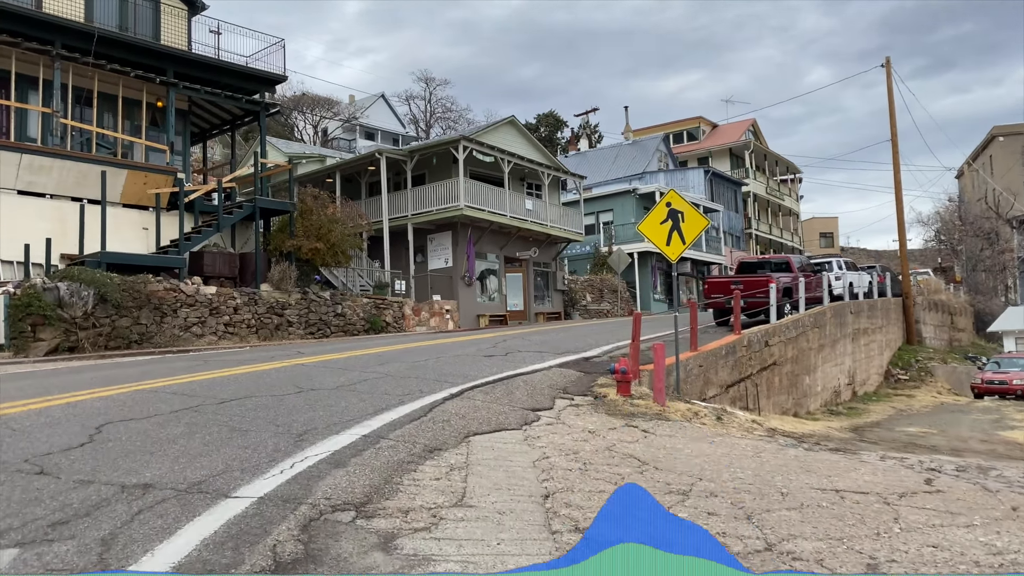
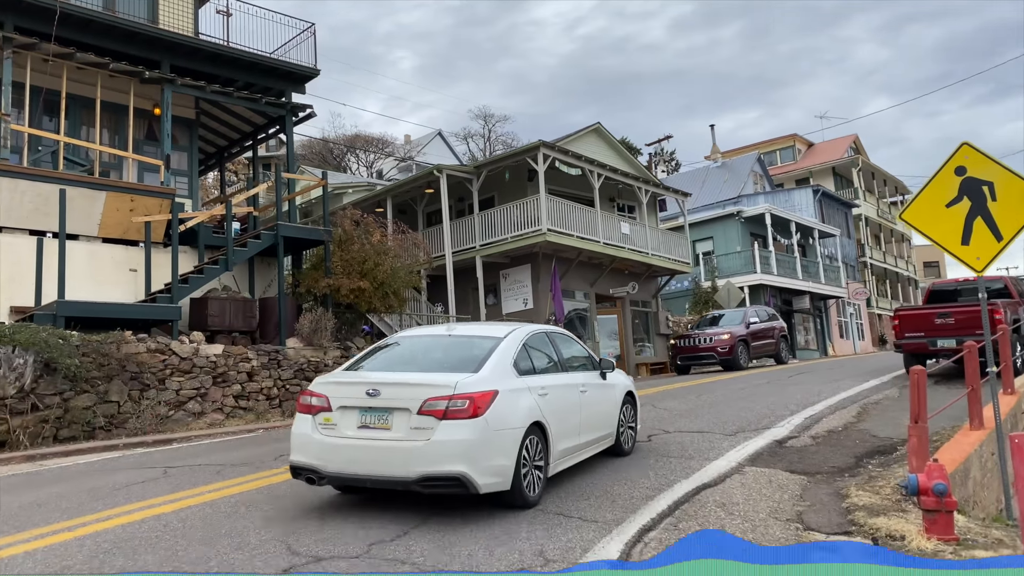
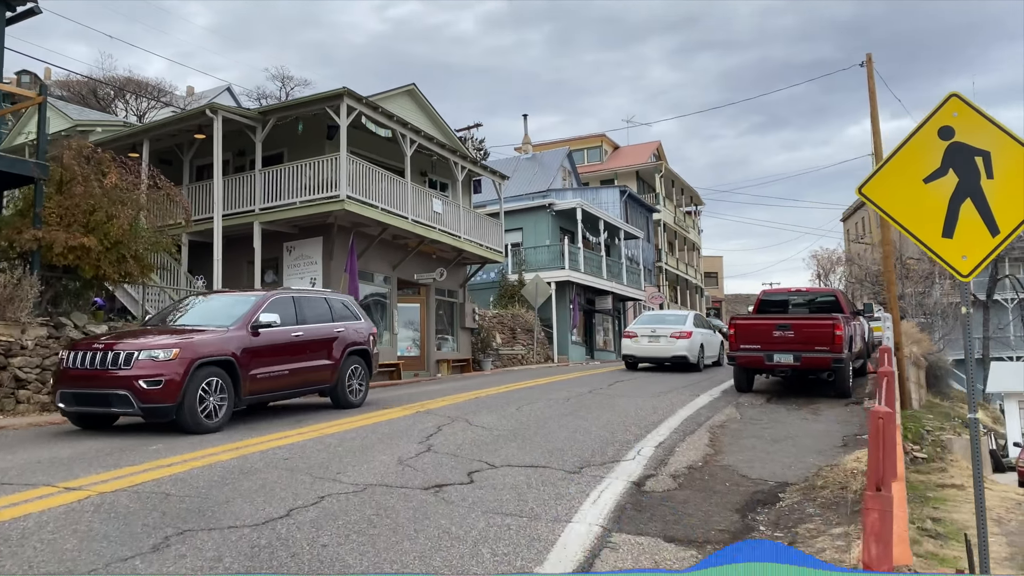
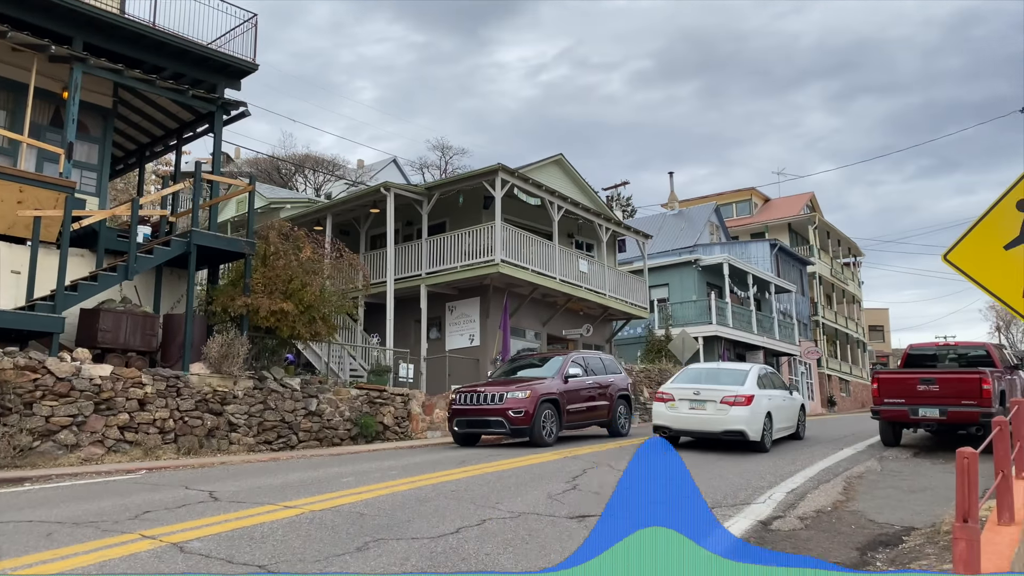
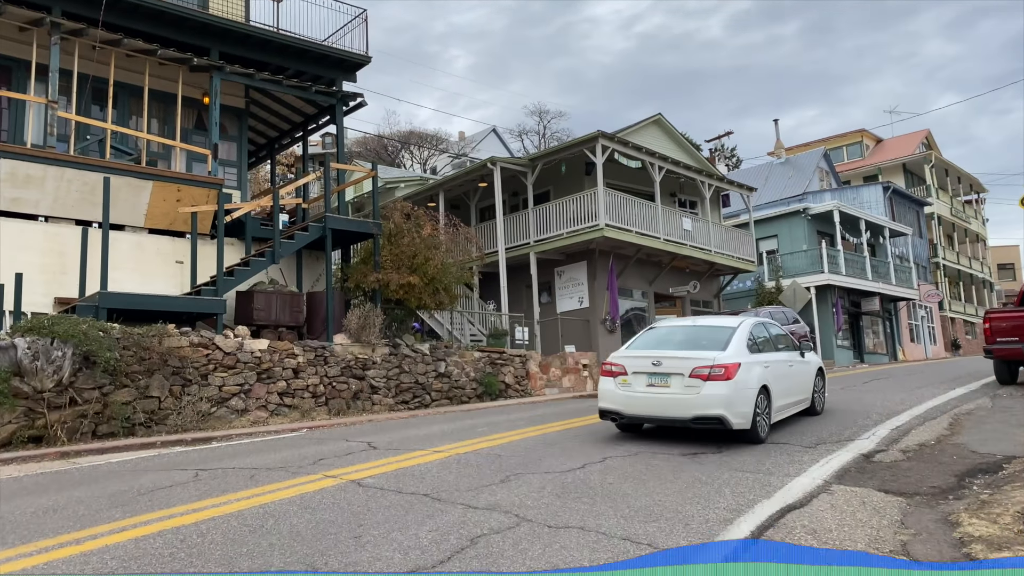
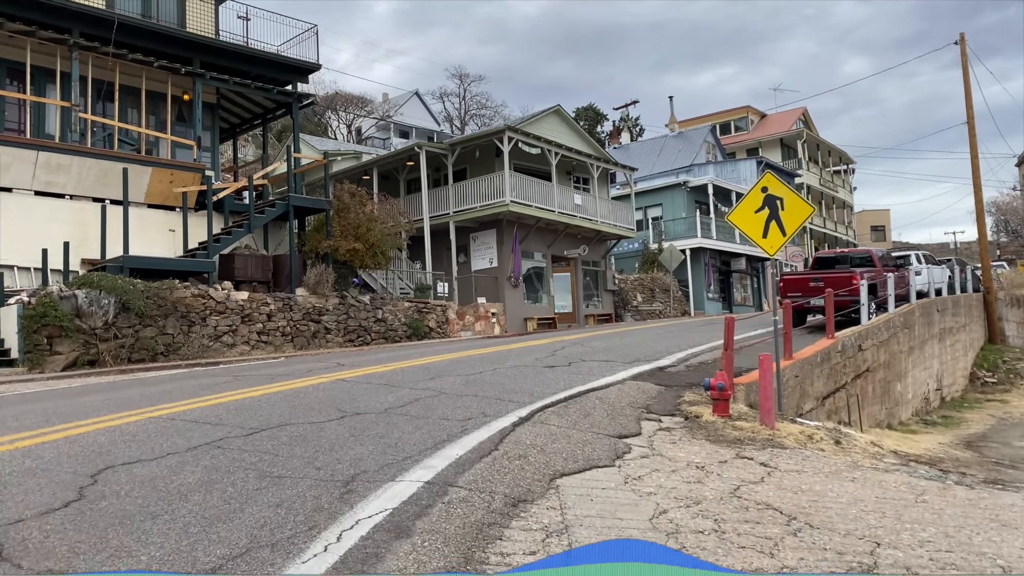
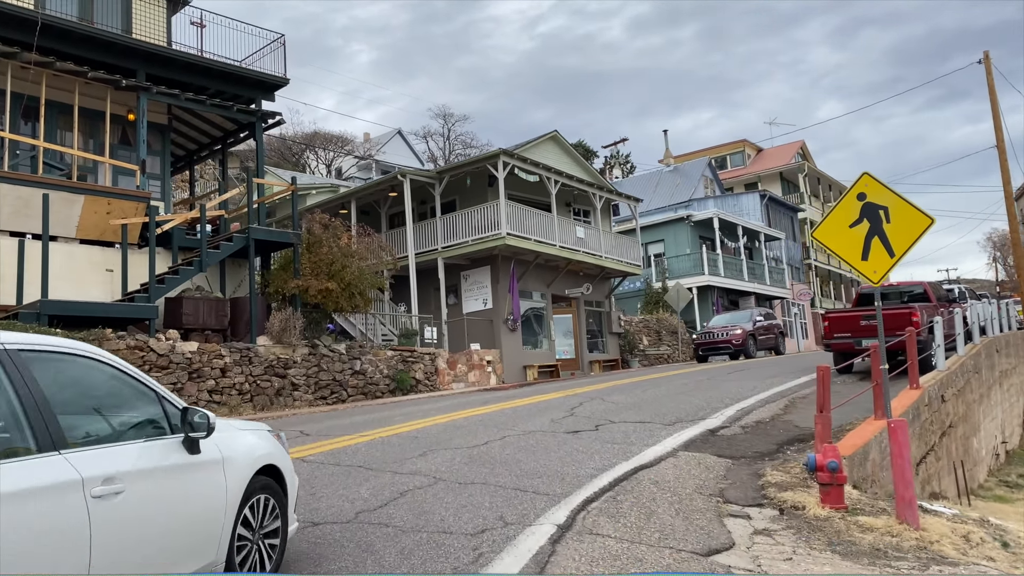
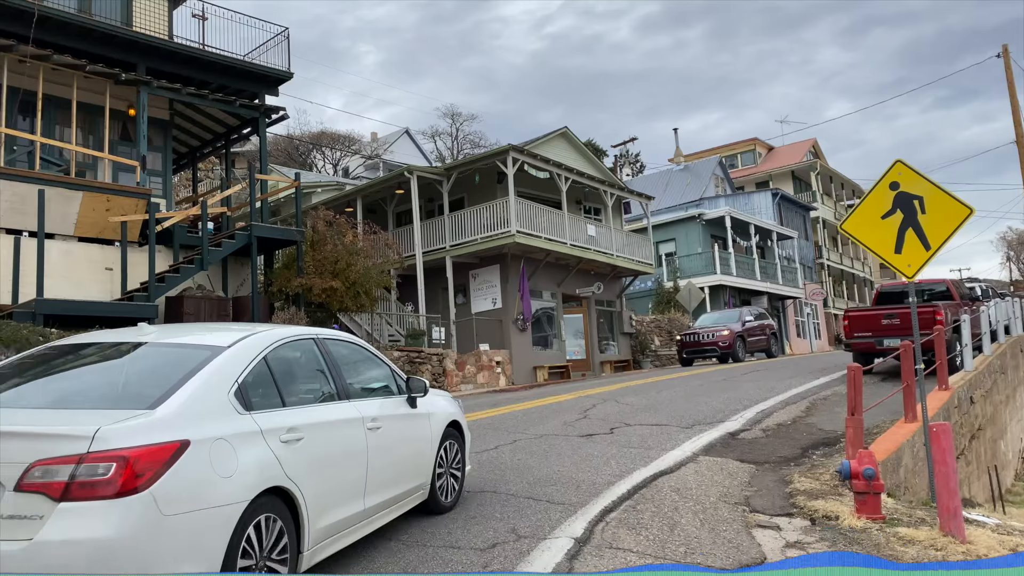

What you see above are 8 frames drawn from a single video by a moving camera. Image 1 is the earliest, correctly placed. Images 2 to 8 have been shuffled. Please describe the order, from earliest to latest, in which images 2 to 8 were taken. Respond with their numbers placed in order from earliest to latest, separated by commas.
6, 7, 8, 2, 5, 4, 3
